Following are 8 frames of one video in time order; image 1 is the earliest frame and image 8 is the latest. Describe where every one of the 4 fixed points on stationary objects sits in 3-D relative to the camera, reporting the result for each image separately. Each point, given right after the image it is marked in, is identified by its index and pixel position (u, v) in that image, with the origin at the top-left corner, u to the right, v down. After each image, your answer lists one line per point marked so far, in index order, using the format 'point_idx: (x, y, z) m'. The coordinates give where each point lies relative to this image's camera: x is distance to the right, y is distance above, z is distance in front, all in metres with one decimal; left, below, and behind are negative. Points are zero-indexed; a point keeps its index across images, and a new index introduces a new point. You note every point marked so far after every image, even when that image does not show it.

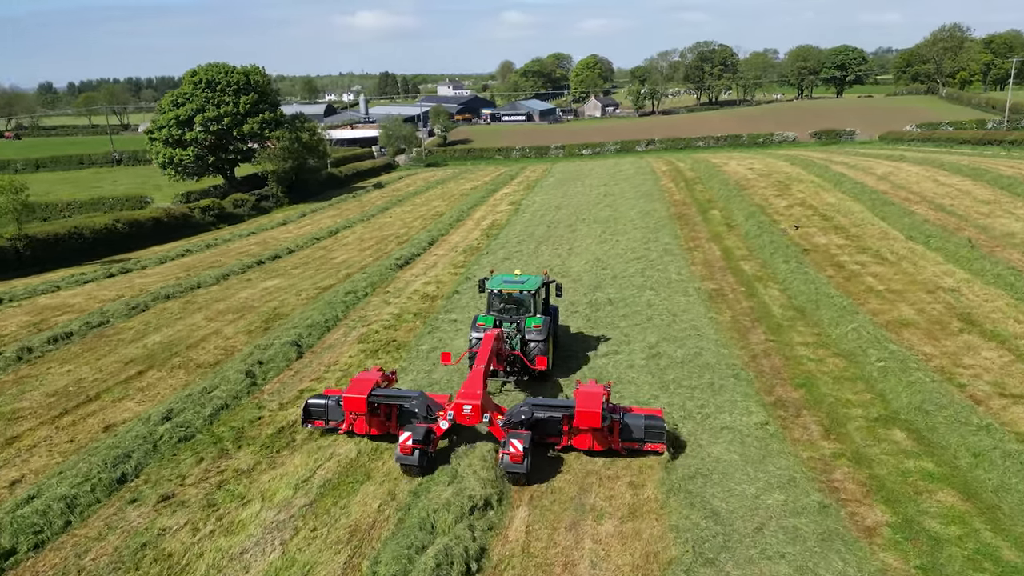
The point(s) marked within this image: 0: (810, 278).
0: (+6.8, +0.3, +17.0) m
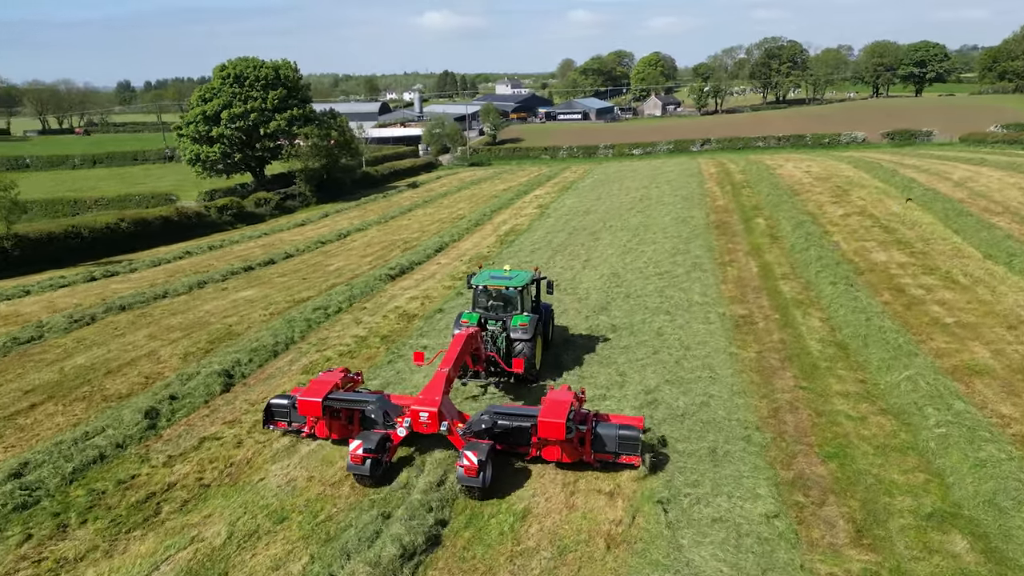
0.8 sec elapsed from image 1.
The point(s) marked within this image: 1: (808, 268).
0: (+6.6, -0.3, +14.1) m
1: (+6.8, +0.5, +17.2) m
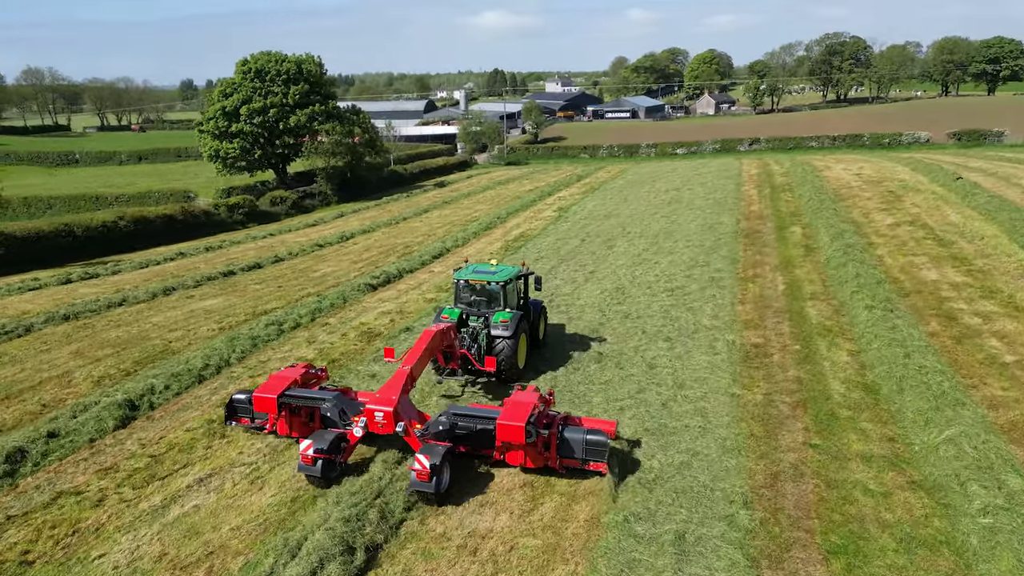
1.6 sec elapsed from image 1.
0: (+6.1, -0.7, +11.8) m
1: (+6.6, 0.0, +14.9) m
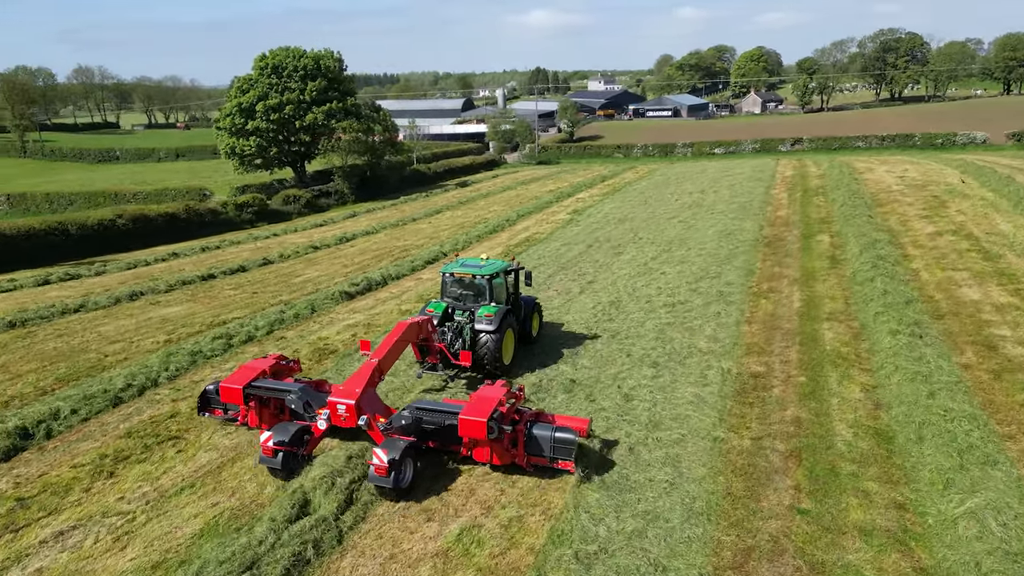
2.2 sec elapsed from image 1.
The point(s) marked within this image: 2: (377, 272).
0: (+5.6, -1.1, +10.1) m
1: (+6.3, -0.3, +13.1) m
2: (-3.3, +0.4, +17.9) m
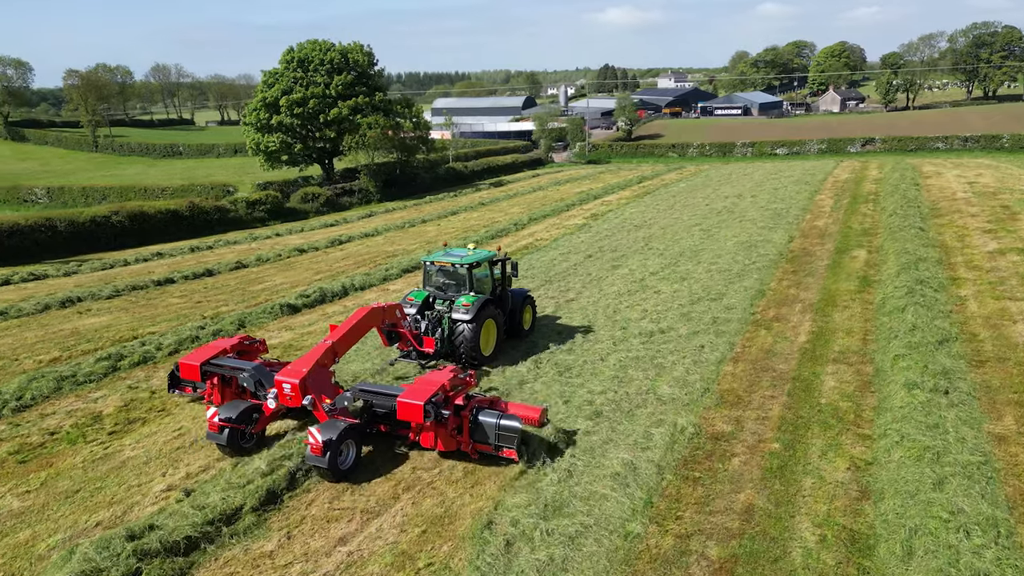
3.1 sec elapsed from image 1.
0: (+4.4, -1.5, +7.6) m
1: (+5.4, -0.8, +10.6) m
2: (-3.6, +0.2, +16.2) m
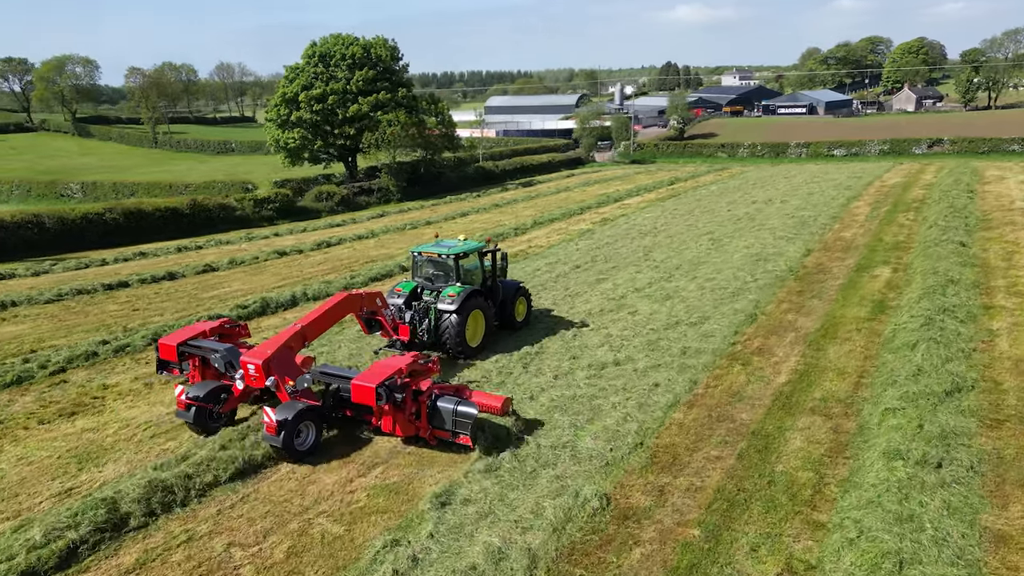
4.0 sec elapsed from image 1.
0: (+3.1, -1.9, +5.7) m
1: (+4.3, -1.2, +8.6) m
2: (-4.2, 0.0, +14.9) m
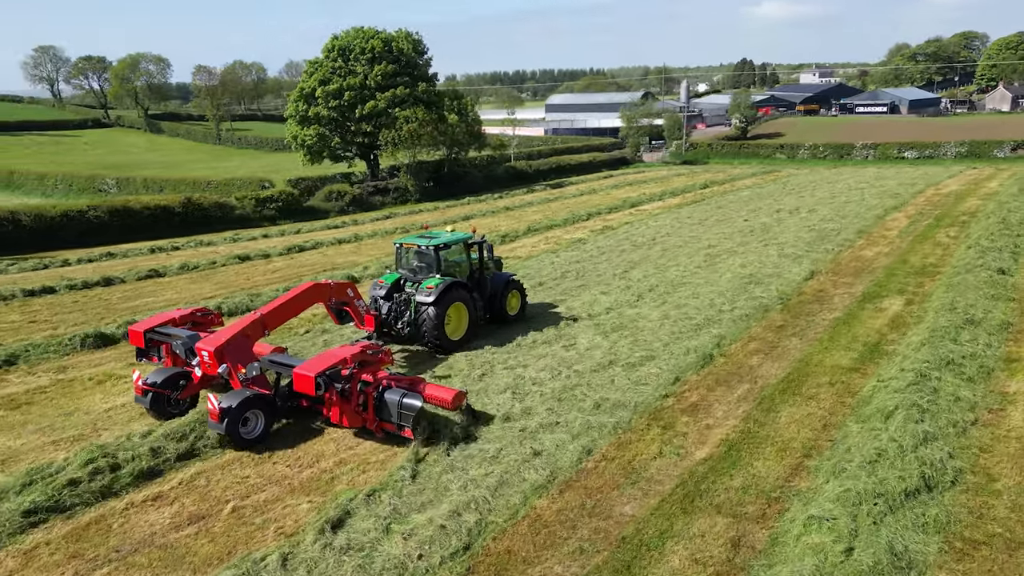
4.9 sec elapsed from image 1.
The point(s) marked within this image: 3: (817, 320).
0: (+1.2, -2.3, +3.6) m
1: (+2.7, -1.6, +6.3) m
2: (-5.1, -0.2, +13.5) m
3: (+4.4, -0.5, +10.7) m
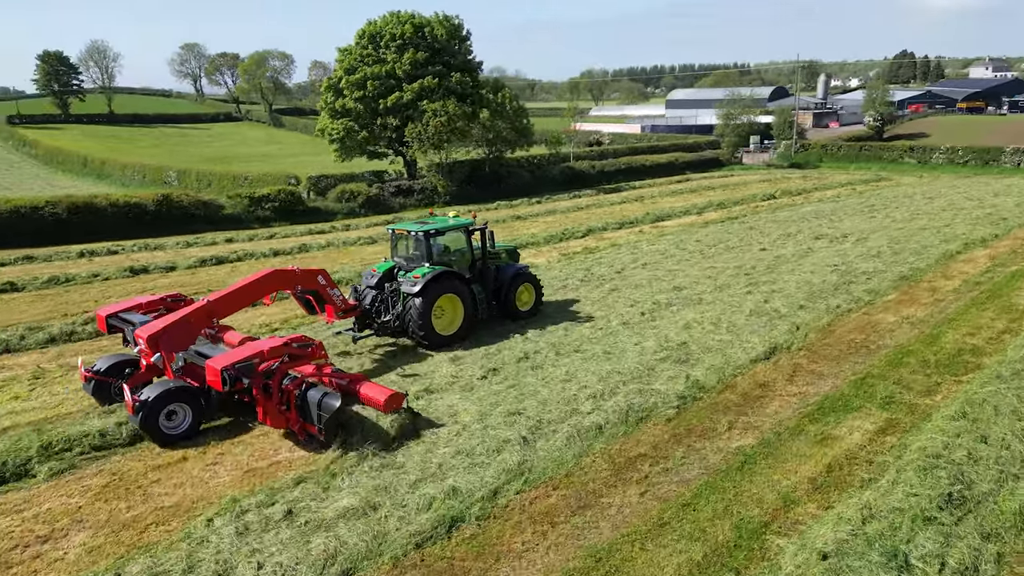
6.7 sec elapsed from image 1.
0: (-2.9, -3.1, -0.1) m
1: (-0.9, -2.5, +2.3) m
2: (-7.2, -0.7, +10.7) m
3: (+1.7, -1.4, +6.3) m
